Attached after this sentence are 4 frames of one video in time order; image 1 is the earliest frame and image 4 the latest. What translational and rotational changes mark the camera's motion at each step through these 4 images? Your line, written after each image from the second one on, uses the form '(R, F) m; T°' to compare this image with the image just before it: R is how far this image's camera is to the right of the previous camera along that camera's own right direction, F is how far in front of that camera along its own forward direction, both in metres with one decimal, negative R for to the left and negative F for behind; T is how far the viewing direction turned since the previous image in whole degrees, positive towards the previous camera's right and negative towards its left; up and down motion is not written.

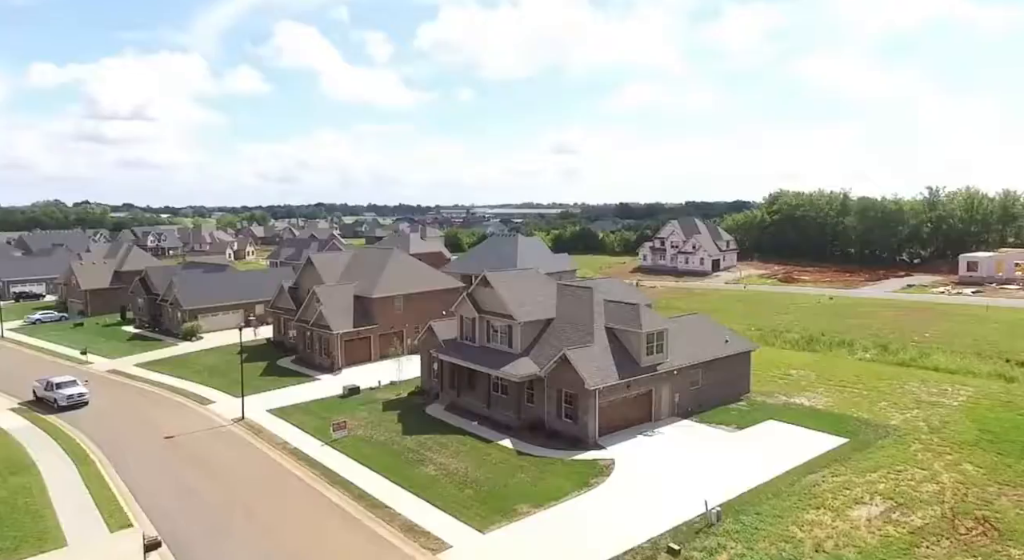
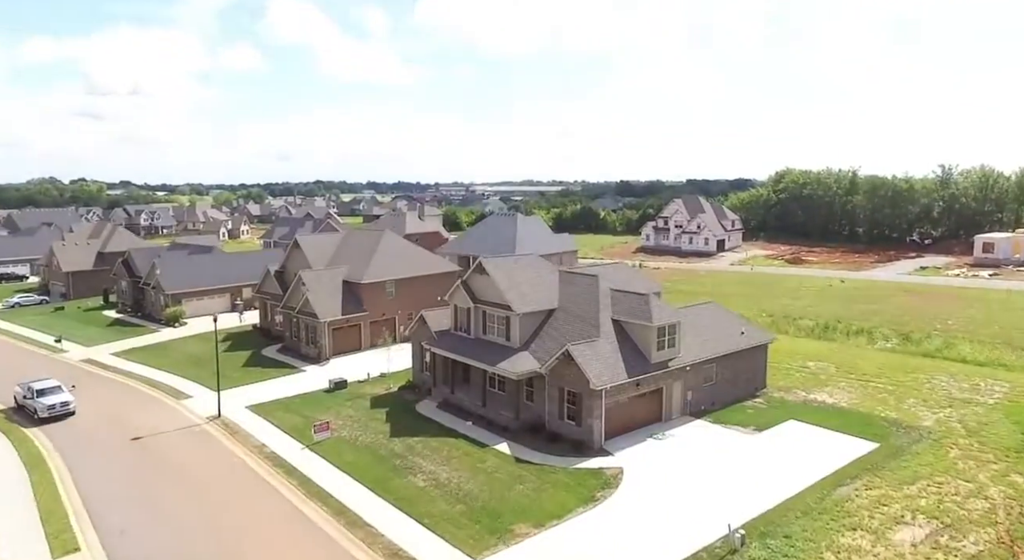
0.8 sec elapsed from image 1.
(+0.1, +2.7) m; 0°
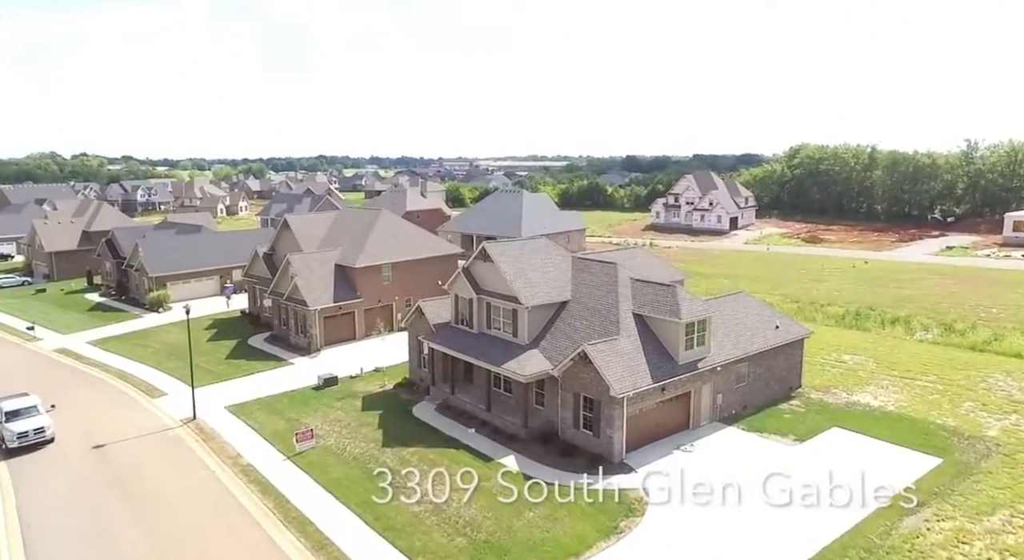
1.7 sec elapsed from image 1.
(-0.1, +3.4) m; 0°
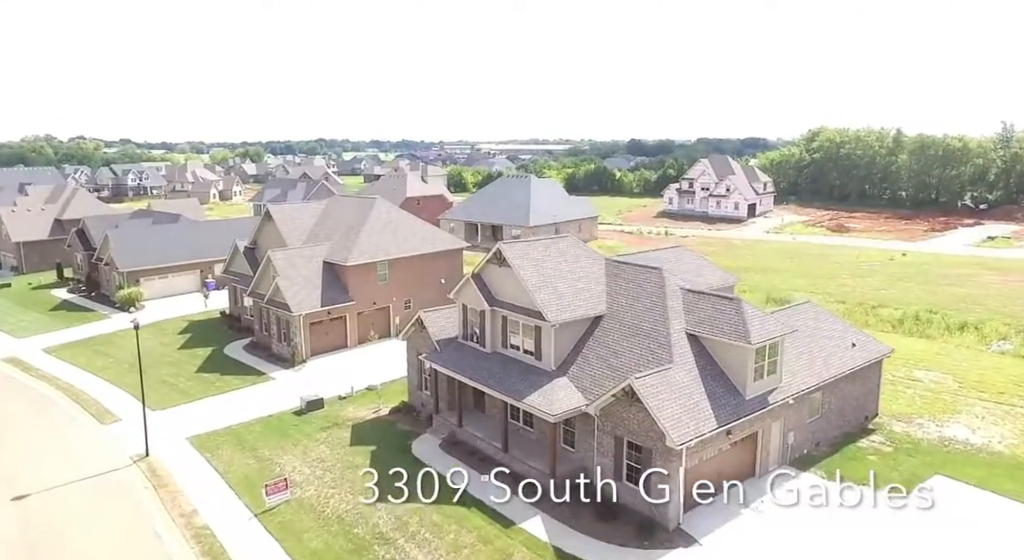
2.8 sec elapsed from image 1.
(-0.6, +5.1) m; 0°
